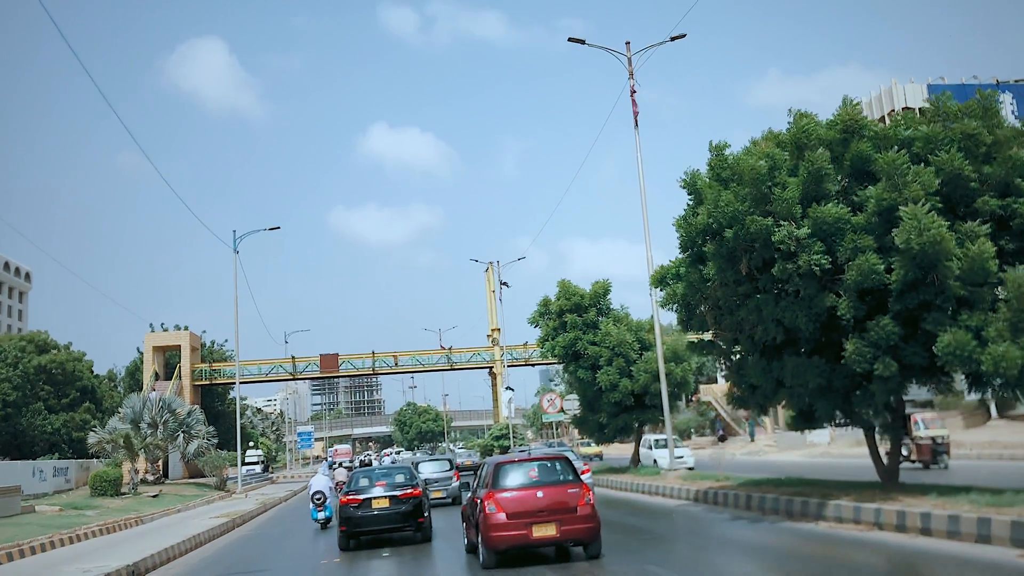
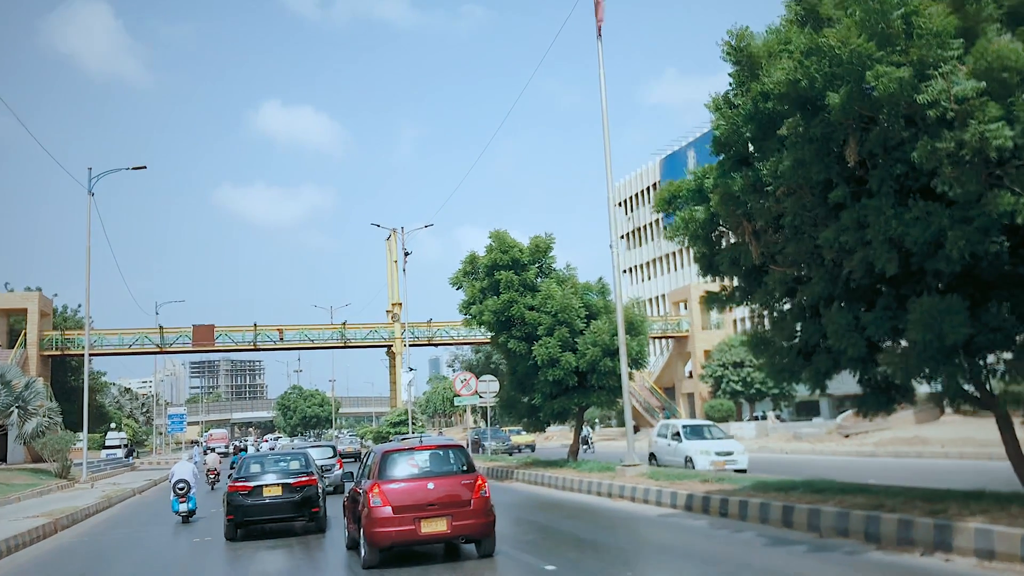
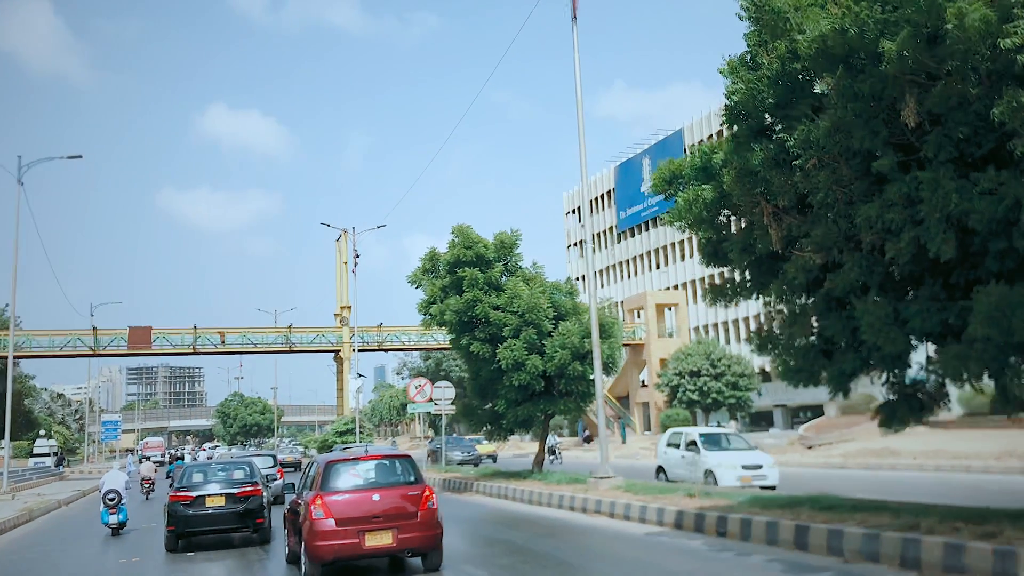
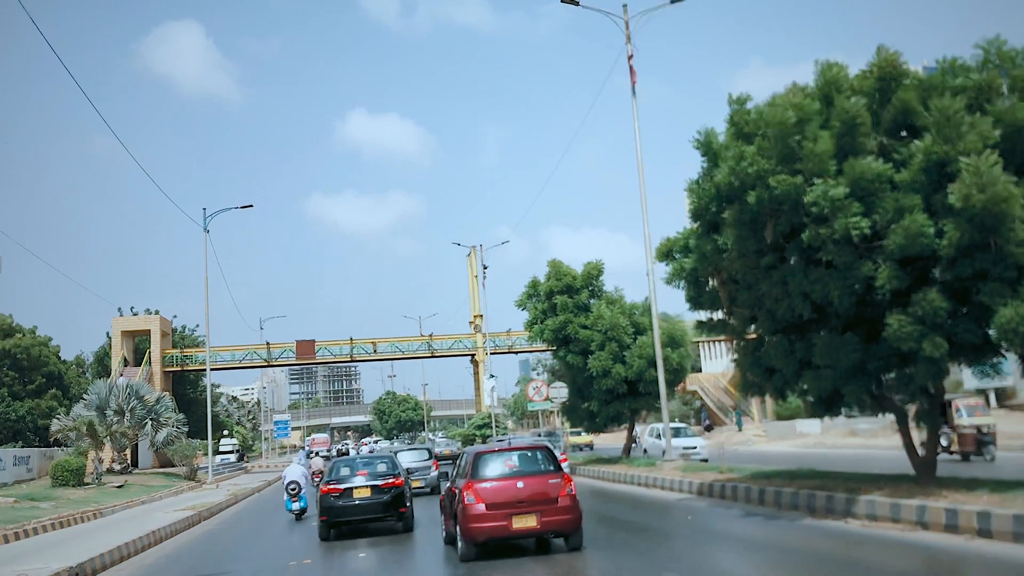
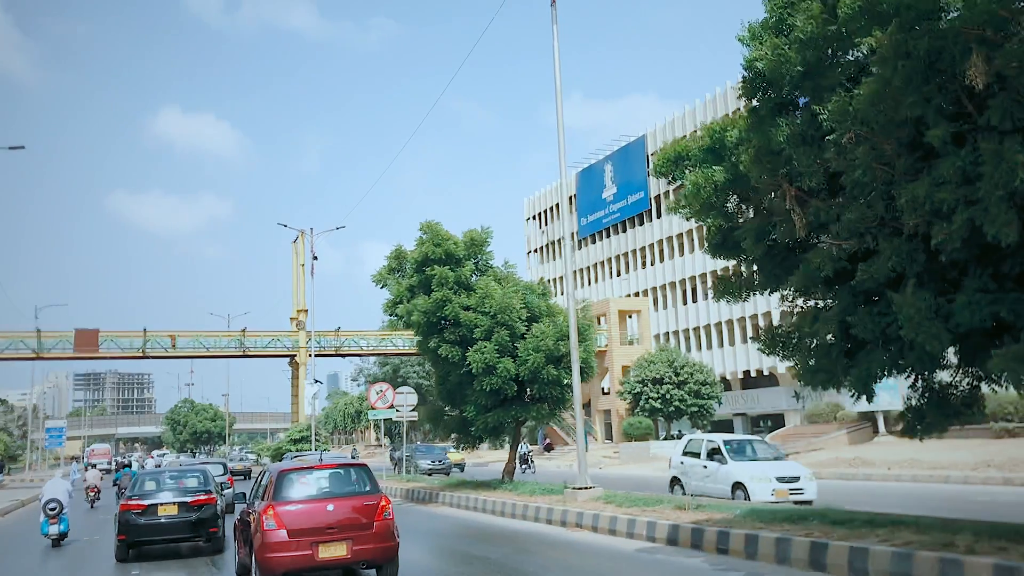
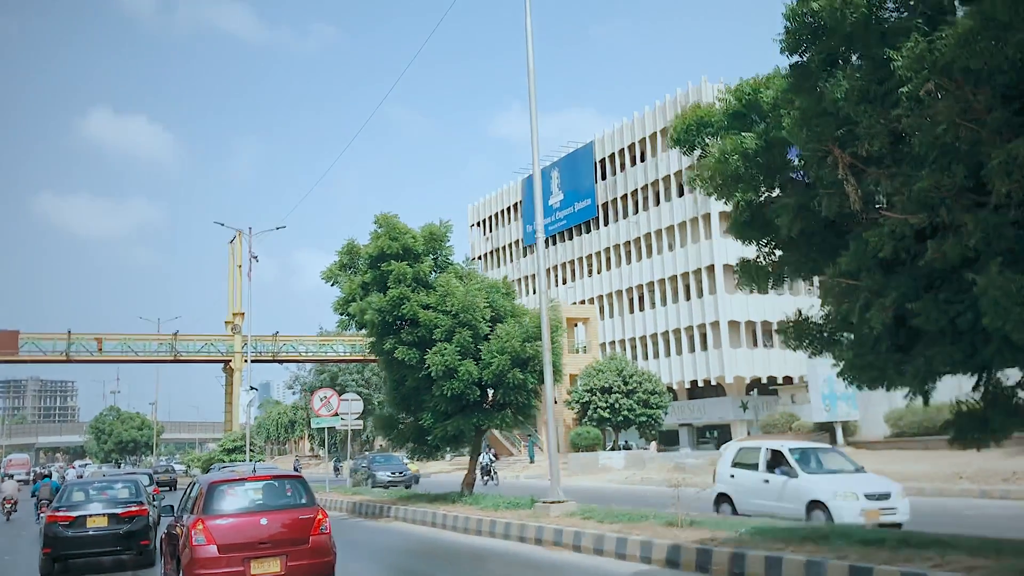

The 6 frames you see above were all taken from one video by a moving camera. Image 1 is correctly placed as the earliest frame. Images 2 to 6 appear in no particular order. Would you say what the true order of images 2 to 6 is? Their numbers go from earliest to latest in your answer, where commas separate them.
4, 2, 3, 5, 6
